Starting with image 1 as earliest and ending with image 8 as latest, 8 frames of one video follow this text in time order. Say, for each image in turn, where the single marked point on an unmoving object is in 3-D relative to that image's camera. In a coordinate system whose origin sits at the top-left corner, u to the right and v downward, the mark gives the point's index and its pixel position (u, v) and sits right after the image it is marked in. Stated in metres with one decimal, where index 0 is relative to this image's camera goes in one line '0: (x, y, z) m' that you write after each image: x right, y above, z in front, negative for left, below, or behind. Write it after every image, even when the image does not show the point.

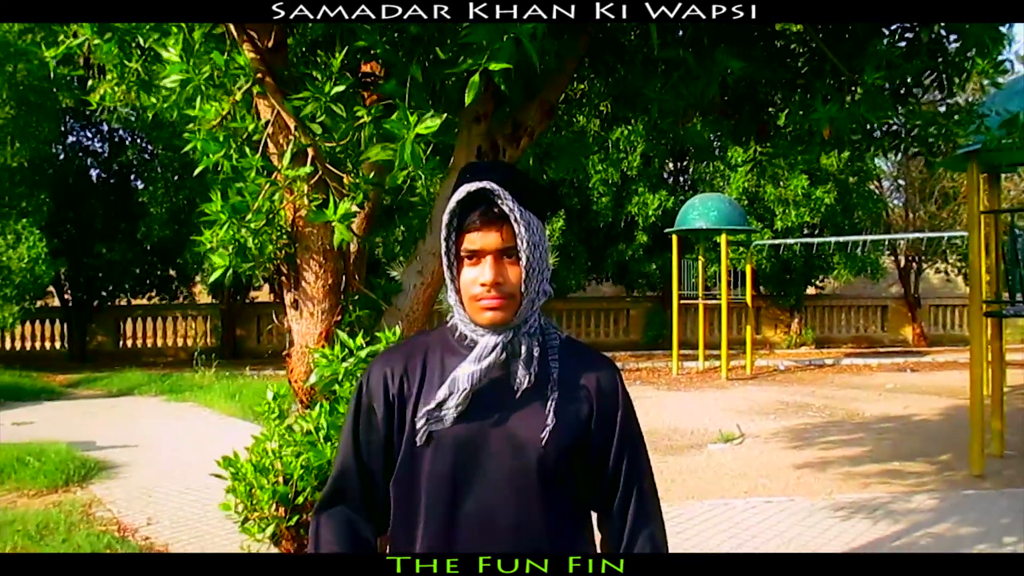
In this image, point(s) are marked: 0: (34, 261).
0: (-6.7, +0.4, +12.7) m
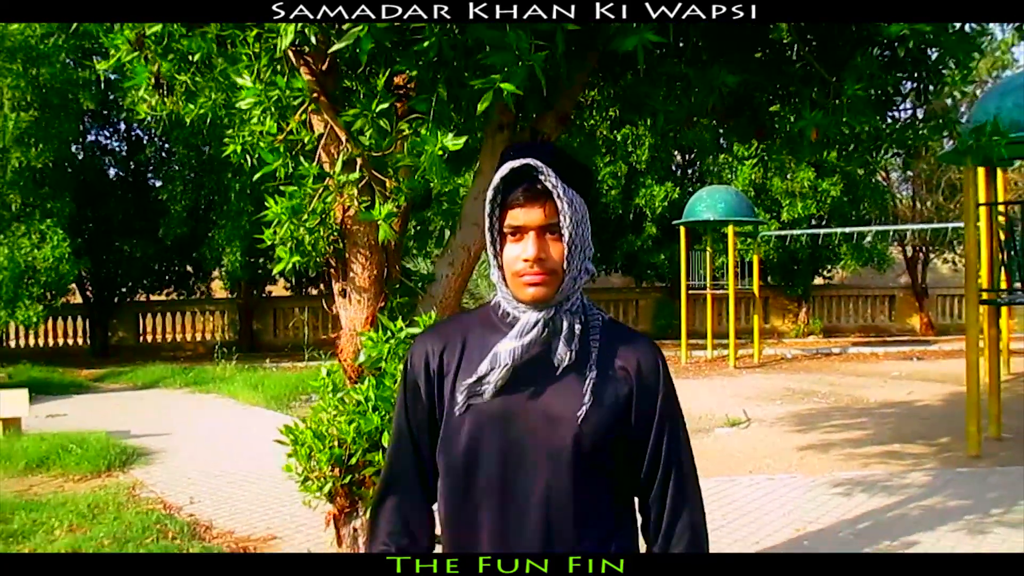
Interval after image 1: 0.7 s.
0: (-6.6, +0.4, +13.1) m
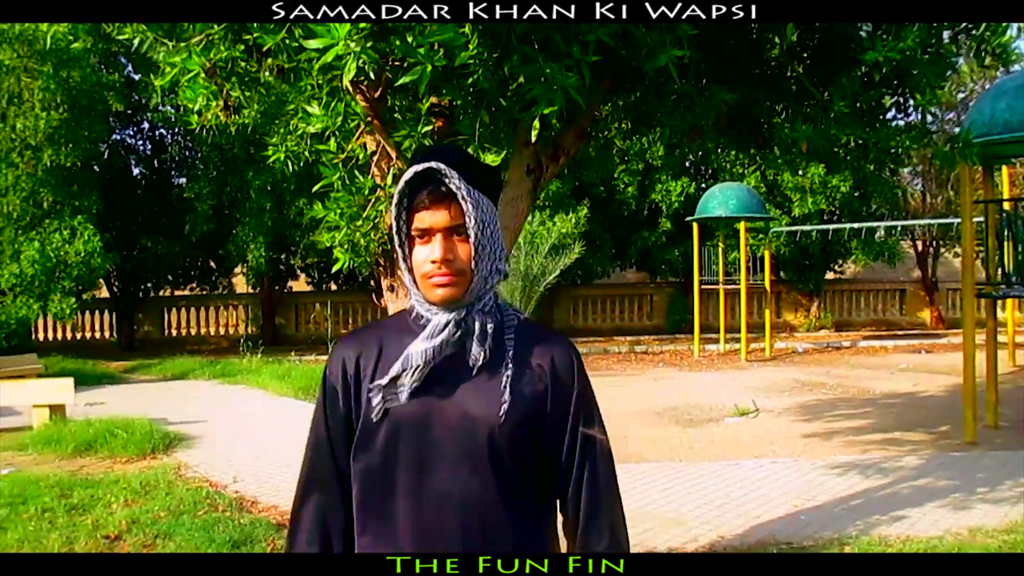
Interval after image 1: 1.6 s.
0: (-6.3, +0.5, +13.6) m
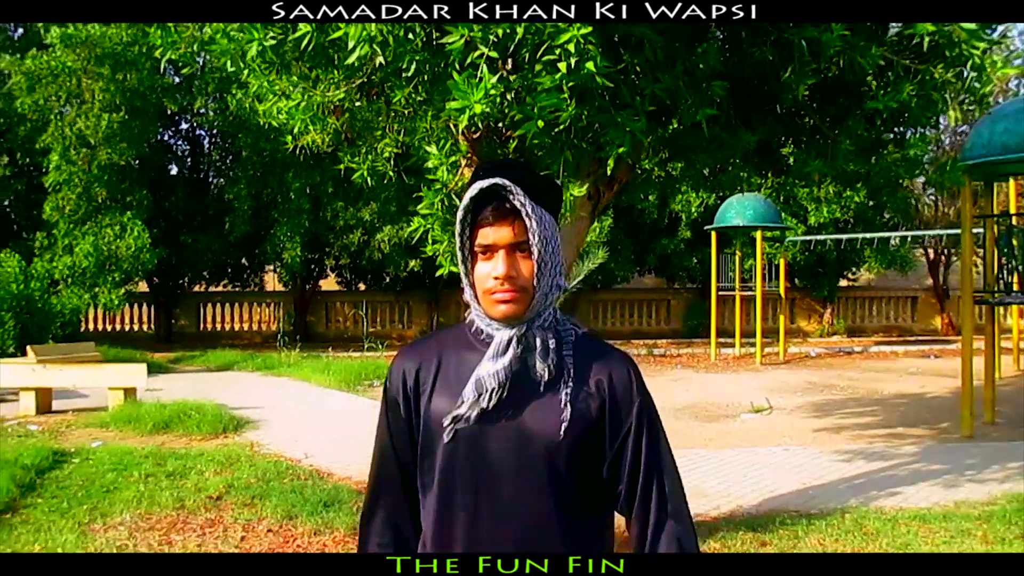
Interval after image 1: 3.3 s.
0: (-5.9, +0.6, +14.4) m
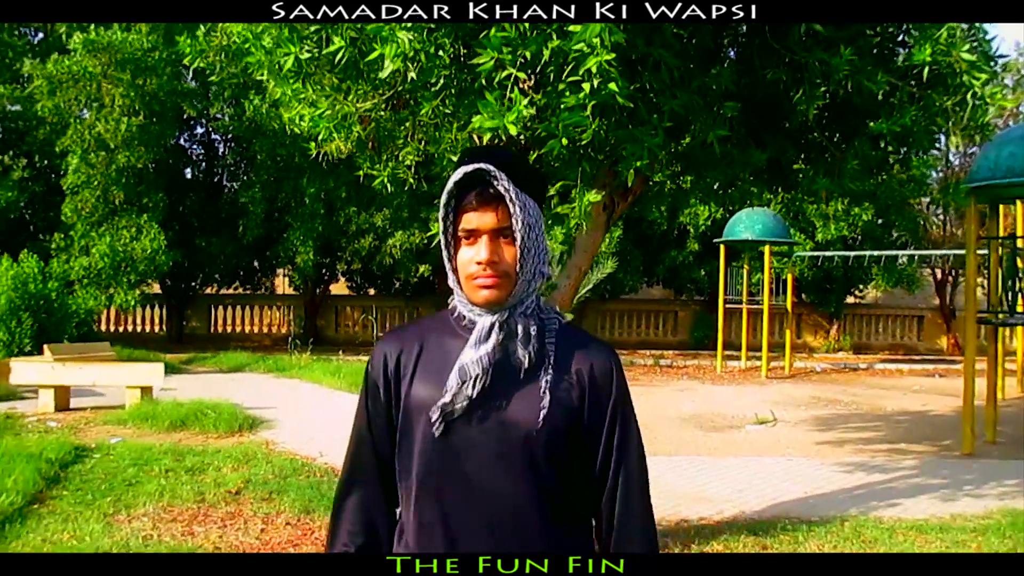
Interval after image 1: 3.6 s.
0: (-5.7, +0.6, +14.6) m
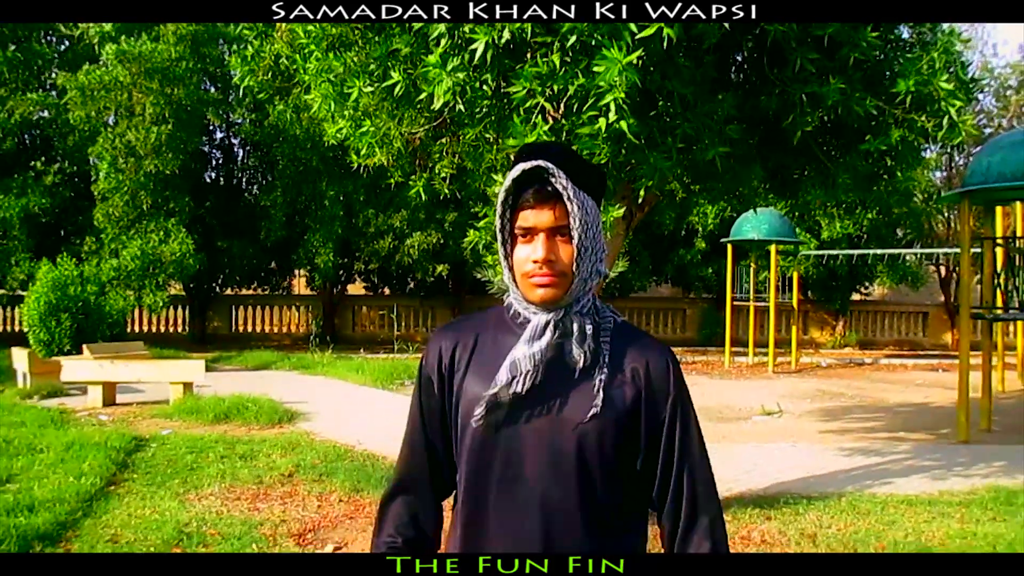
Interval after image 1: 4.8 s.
0: (-5.5, +0.5, +15.2) m
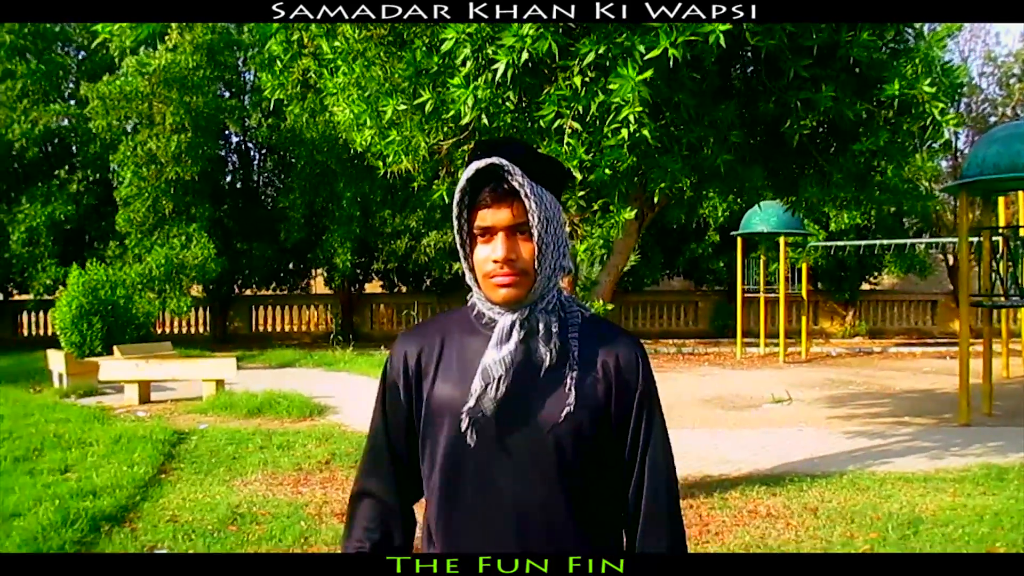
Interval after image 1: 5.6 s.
0: (-5.2, +0.5, +15.7) m
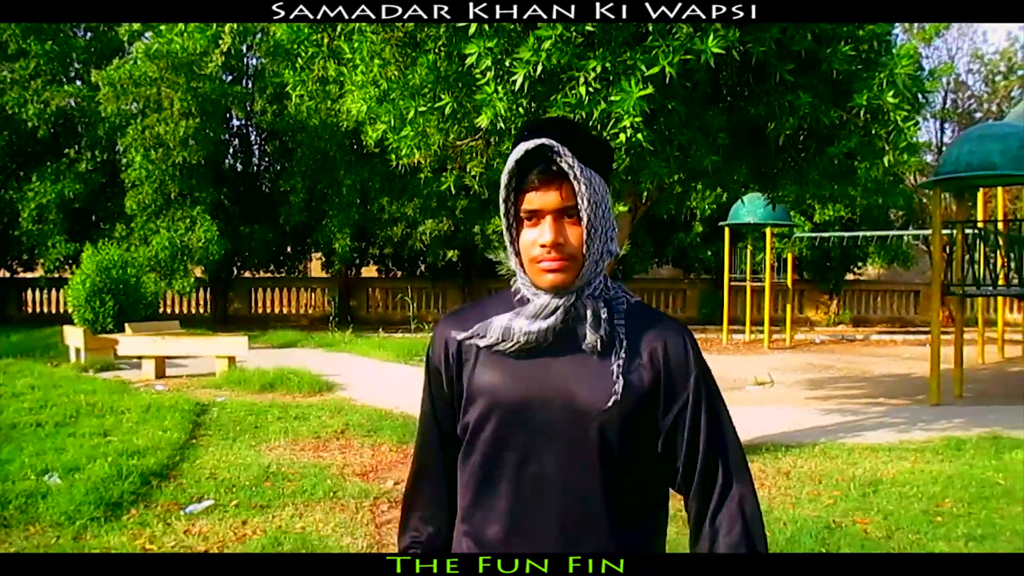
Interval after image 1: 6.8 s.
0: (-5.3, +0.8, +16.1) m
